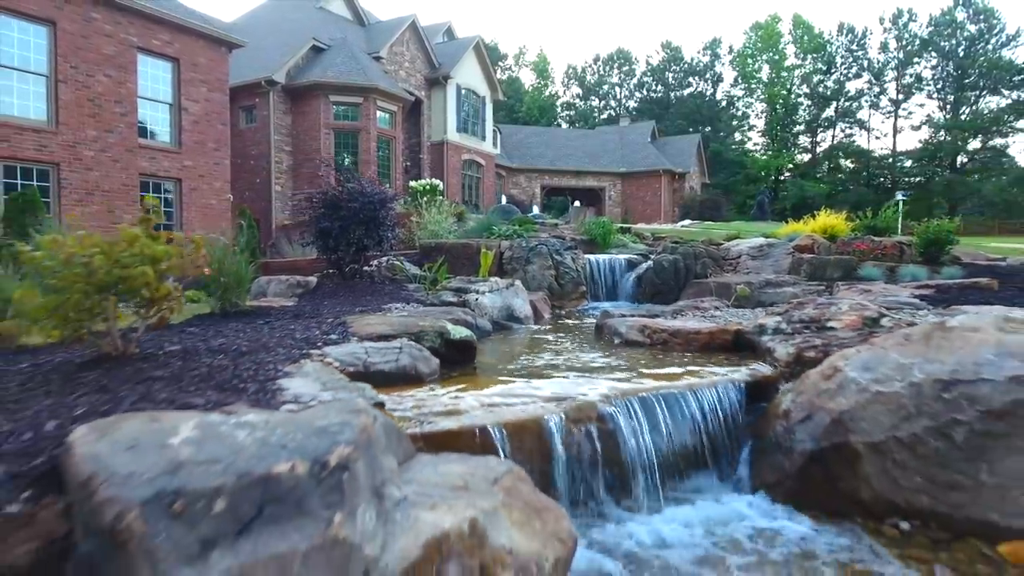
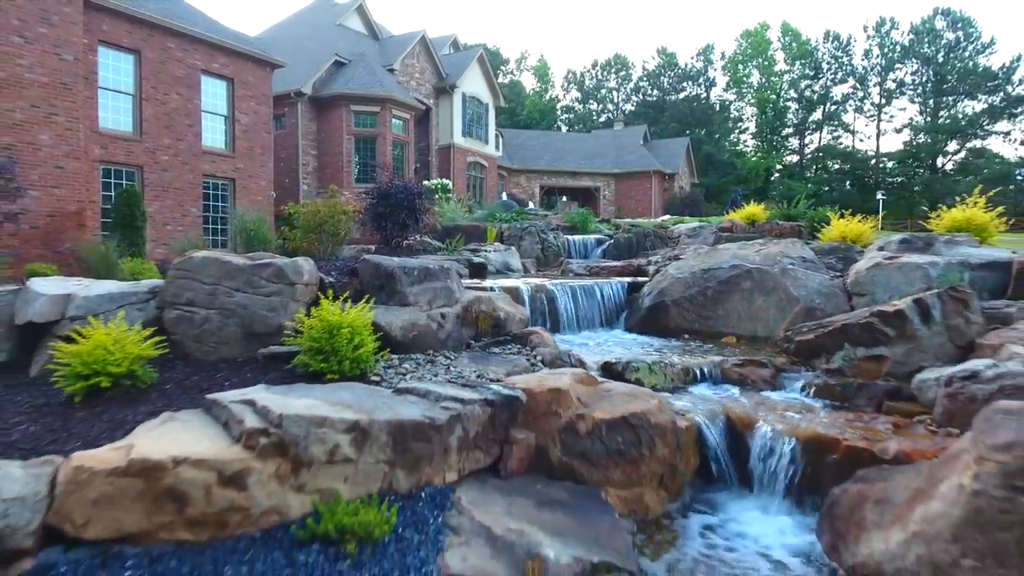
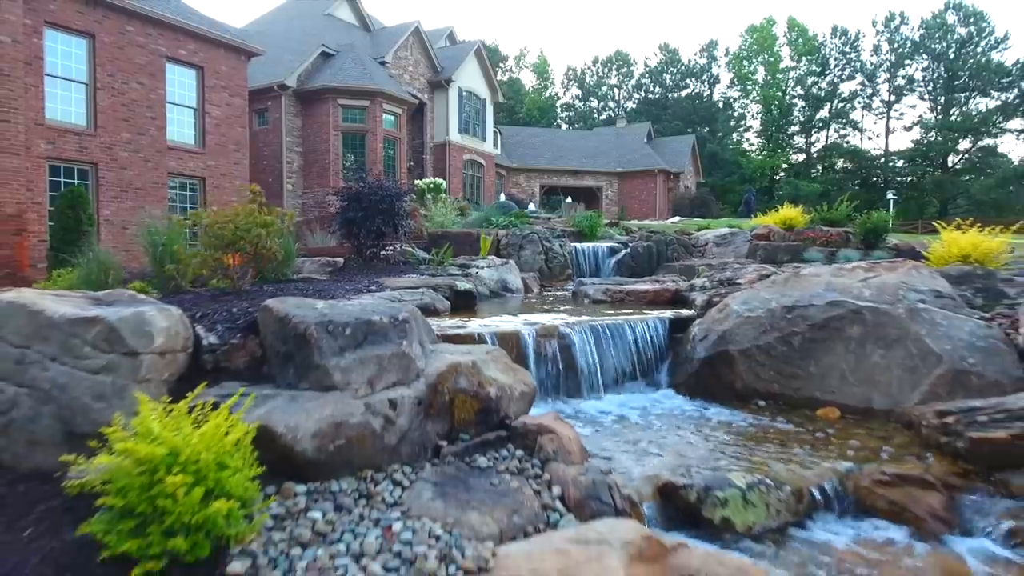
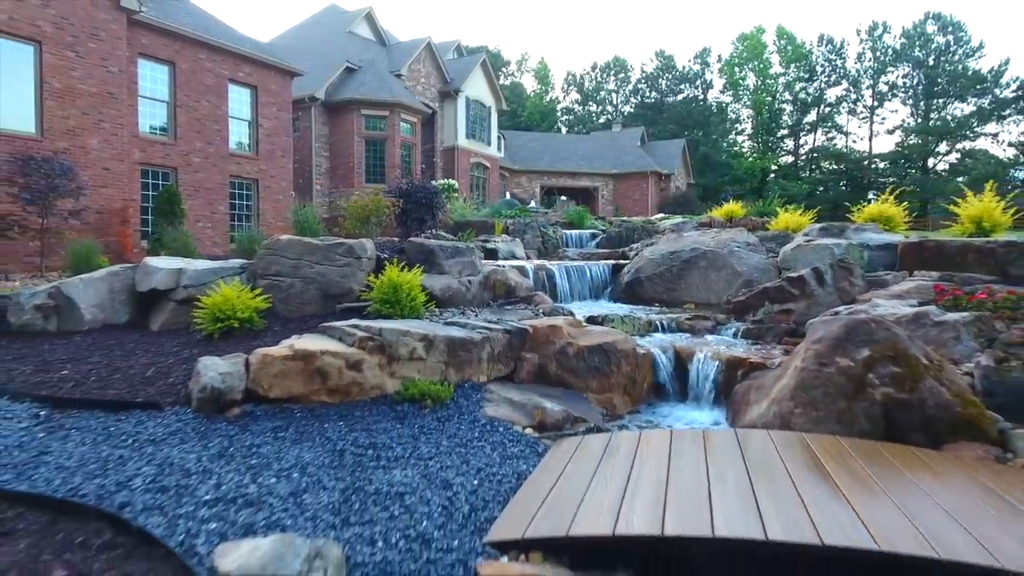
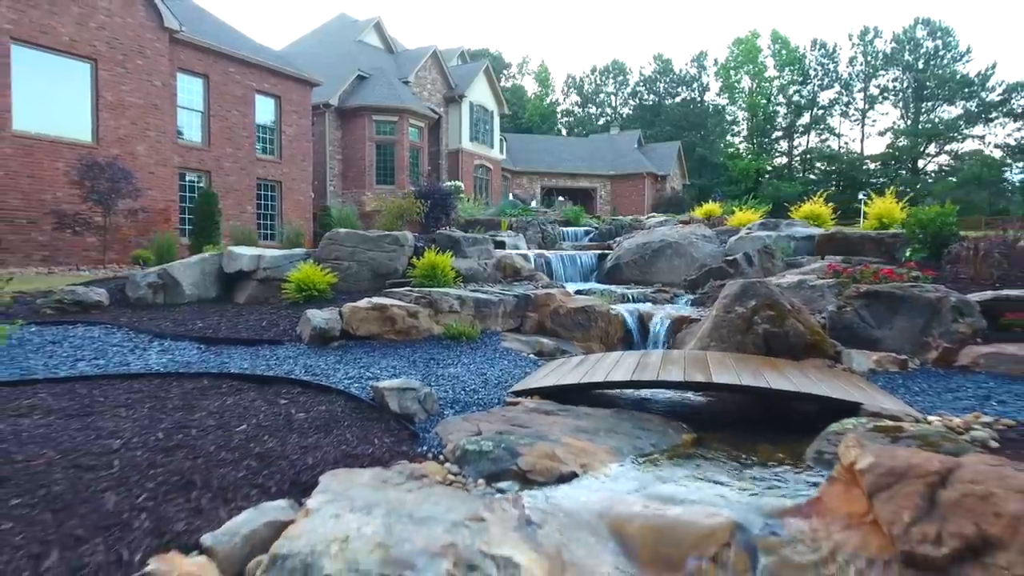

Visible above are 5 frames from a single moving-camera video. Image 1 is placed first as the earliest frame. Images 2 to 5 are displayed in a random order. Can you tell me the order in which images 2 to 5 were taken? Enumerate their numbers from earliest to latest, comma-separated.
3, 2, 4, 5
